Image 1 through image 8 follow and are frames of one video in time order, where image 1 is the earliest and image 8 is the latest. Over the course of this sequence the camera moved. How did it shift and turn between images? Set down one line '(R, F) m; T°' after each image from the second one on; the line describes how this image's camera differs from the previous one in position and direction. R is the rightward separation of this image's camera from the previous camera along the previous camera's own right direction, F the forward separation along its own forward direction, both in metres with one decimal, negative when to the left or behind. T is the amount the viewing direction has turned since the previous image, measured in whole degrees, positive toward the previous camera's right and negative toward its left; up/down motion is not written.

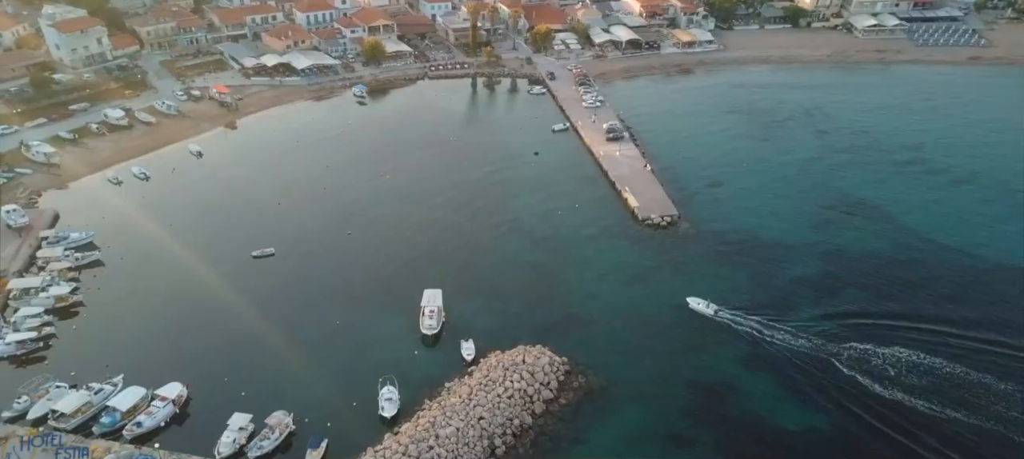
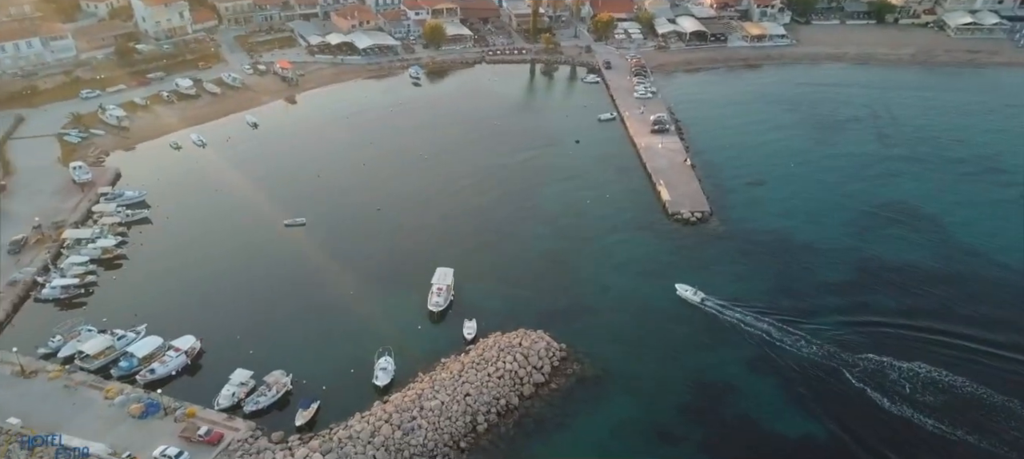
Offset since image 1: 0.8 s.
(+2.3, +0.3) m; -6°
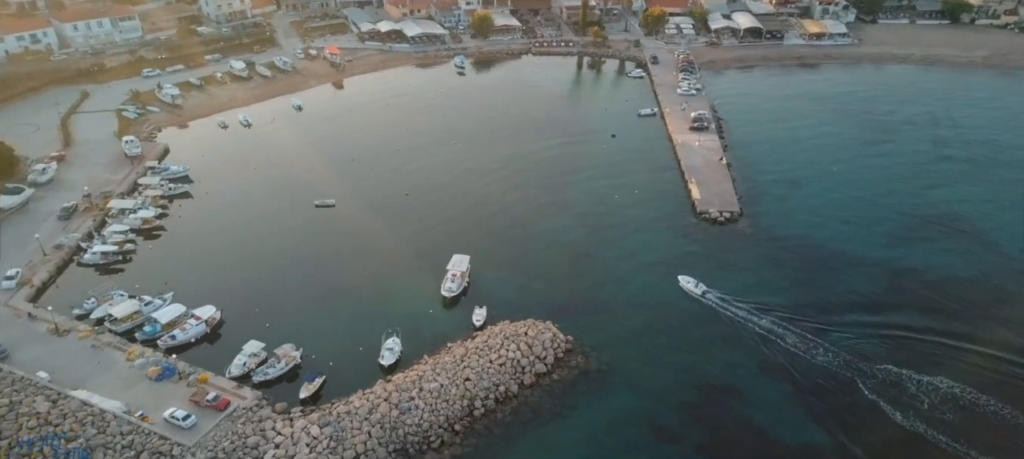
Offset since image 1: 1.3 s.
(+1.5, +0.2) m; -4°
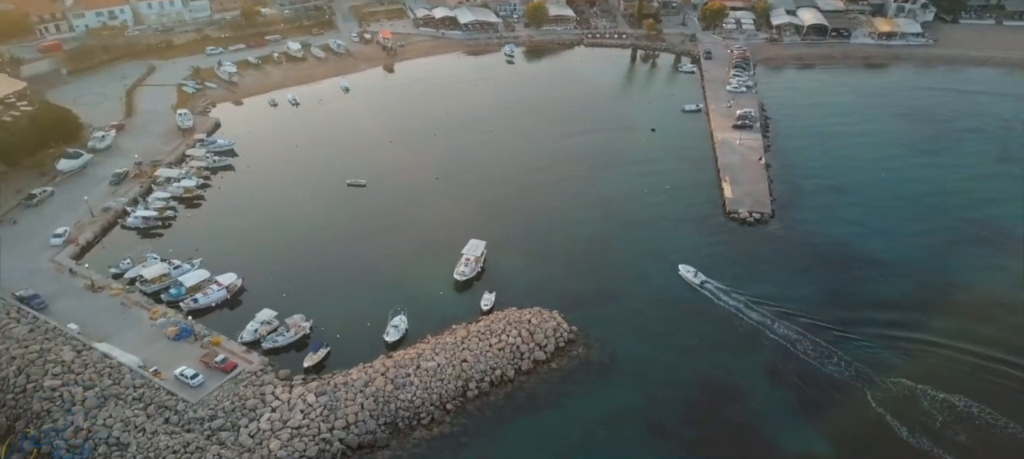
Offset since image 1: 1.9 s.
(+1.8, +0.2) m; -5°
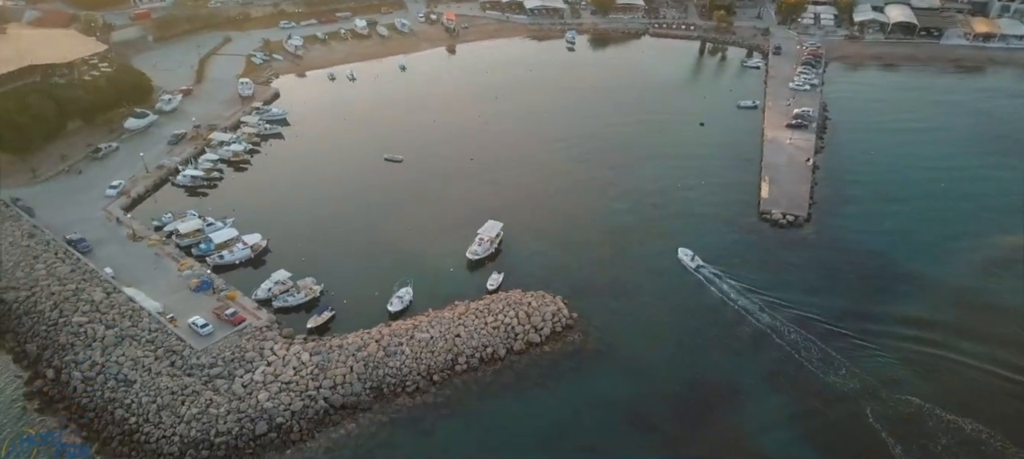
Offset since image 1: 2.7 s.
(+2.4, +0.2) m; -6°
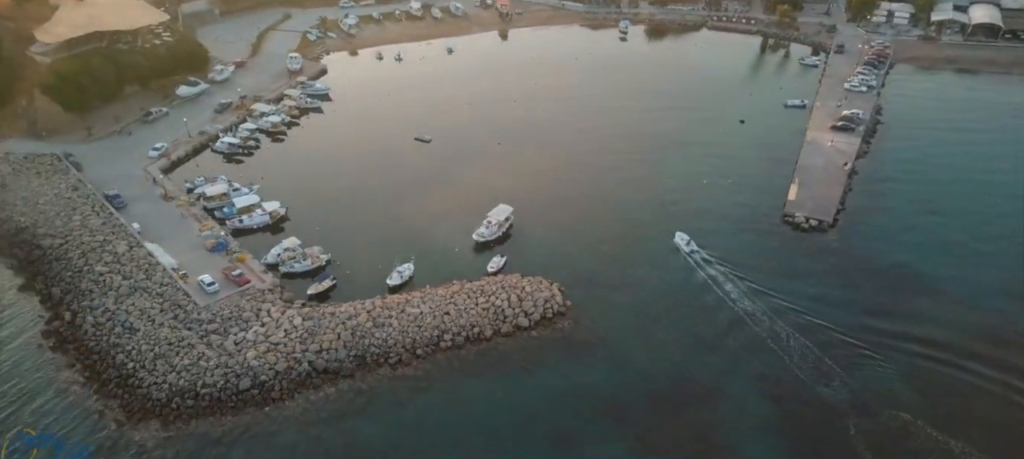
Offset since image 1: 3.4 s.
(+2.3, +0.1) m; -5°
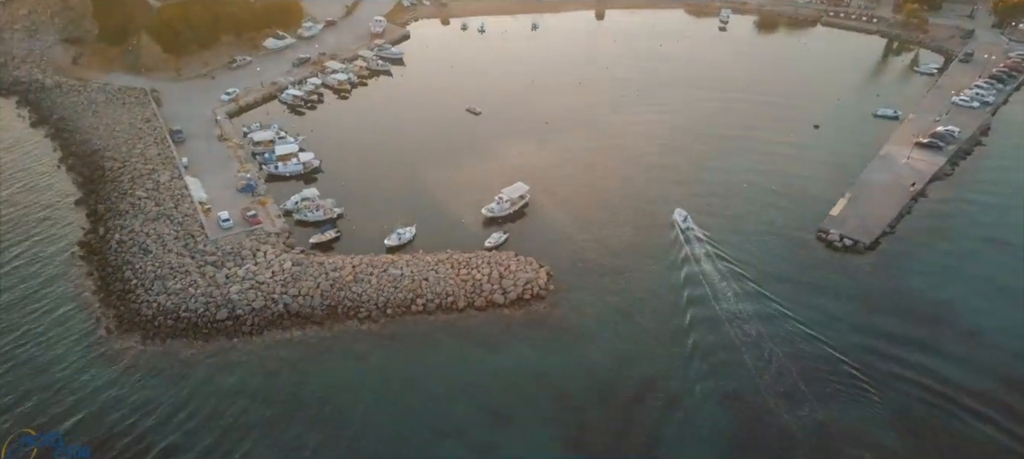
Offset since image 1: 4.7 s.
(+4.4, +0.6) m; -9°
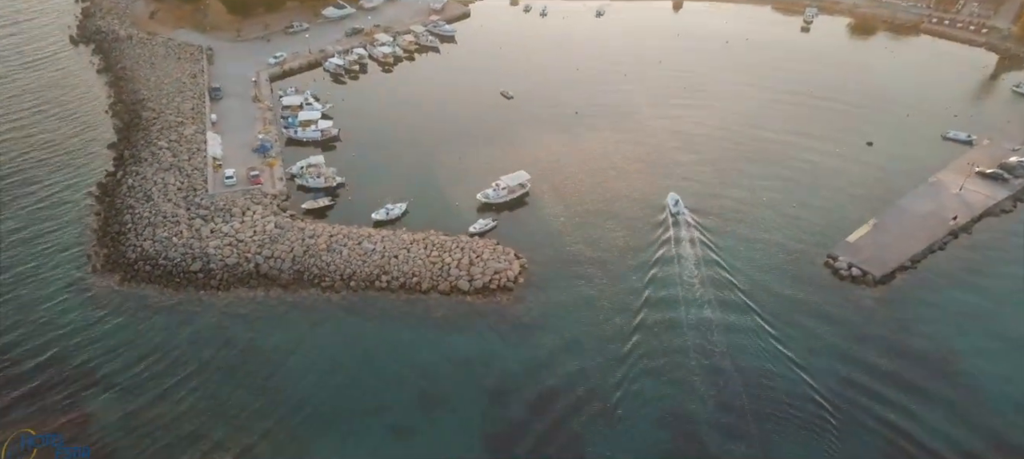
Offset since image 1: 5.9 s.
(+4.1, +0.7) m; -7°
